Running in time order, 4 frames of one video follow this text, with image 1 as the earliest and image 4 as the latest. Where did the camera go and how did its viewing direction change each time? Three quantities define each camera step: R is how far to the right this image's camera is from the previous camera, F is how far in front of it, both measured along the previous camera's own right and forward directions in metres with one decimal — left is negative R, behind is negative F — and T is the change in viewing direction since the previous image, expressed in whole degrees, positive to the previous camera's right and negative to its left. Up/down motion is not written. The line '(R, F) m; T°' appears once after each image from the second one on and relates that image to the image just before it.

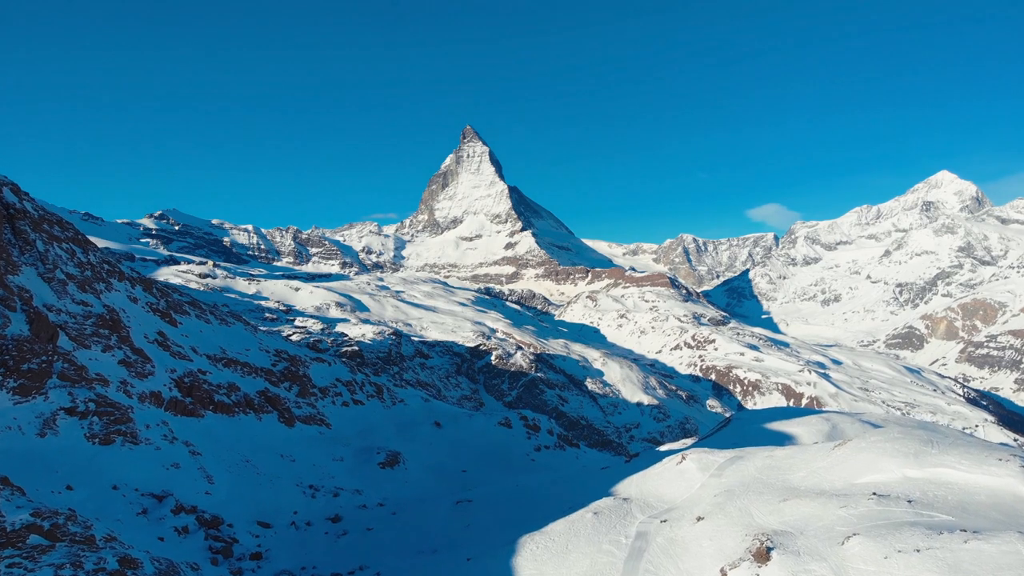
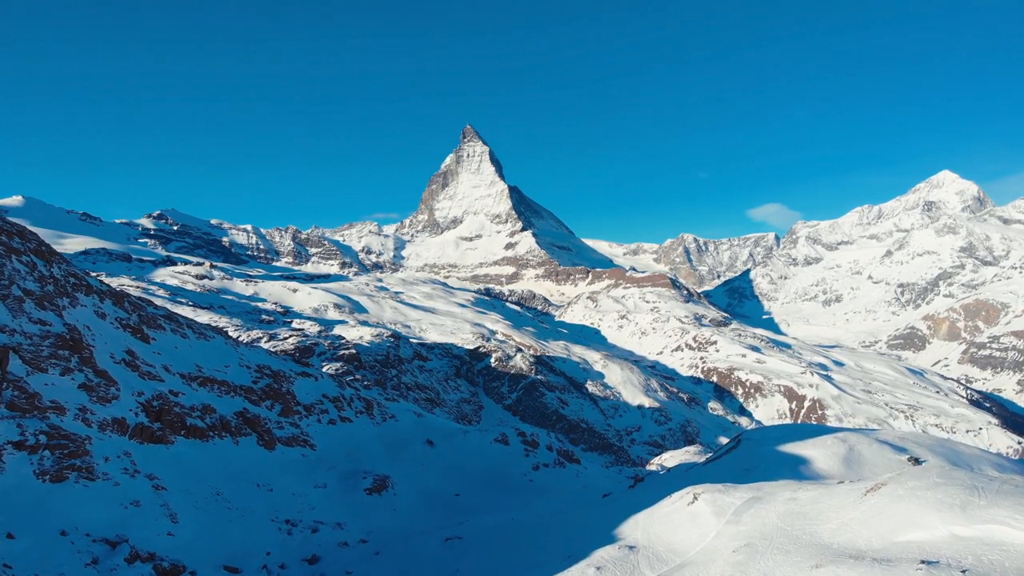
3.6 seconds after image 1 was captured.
(+0.5, +4.3) m; 0°
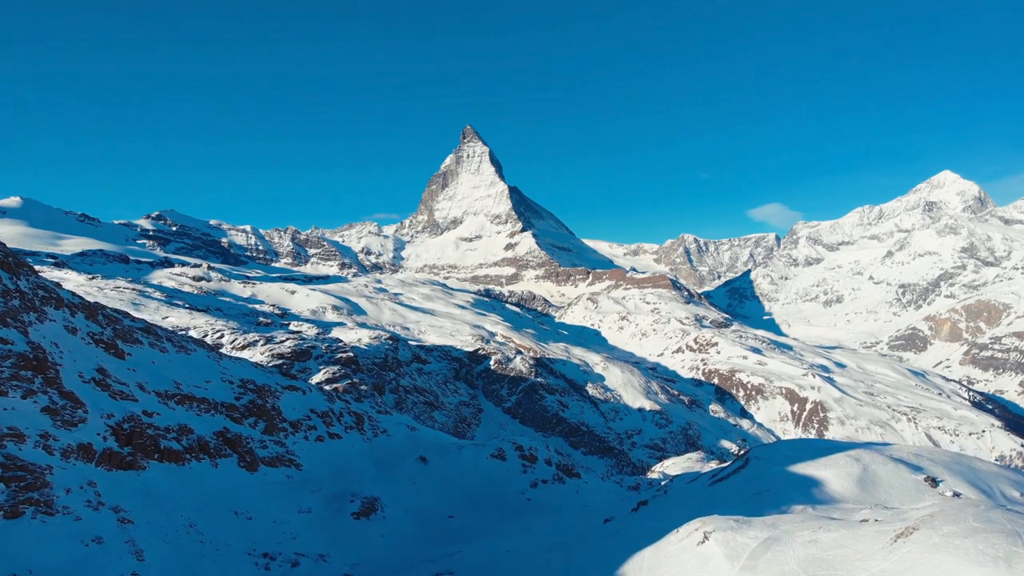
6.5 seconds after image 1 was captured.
(+0.5, +3.4) m; 0°
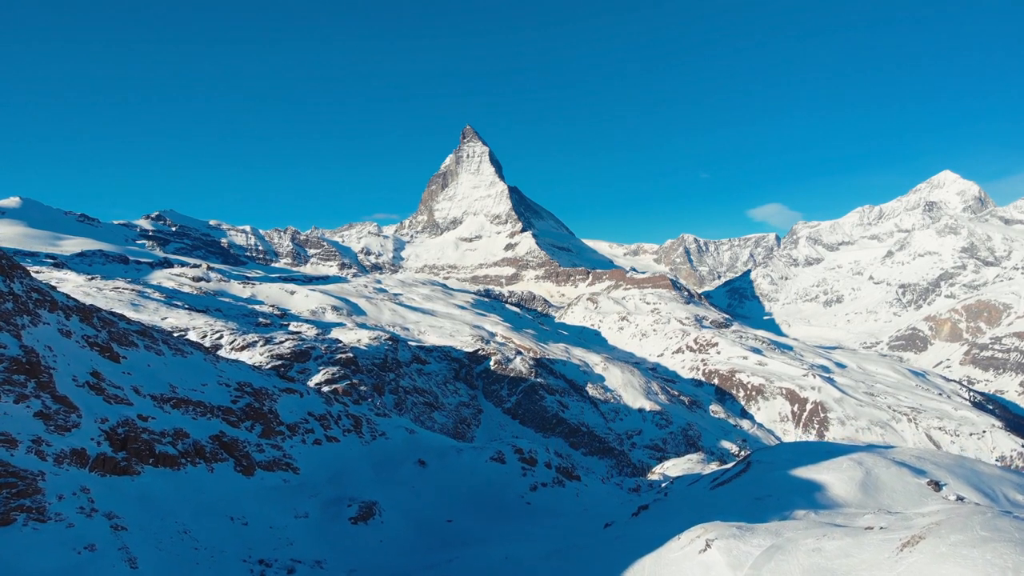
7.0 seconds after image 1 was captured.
(+0.1, +0.6) m; 0°
